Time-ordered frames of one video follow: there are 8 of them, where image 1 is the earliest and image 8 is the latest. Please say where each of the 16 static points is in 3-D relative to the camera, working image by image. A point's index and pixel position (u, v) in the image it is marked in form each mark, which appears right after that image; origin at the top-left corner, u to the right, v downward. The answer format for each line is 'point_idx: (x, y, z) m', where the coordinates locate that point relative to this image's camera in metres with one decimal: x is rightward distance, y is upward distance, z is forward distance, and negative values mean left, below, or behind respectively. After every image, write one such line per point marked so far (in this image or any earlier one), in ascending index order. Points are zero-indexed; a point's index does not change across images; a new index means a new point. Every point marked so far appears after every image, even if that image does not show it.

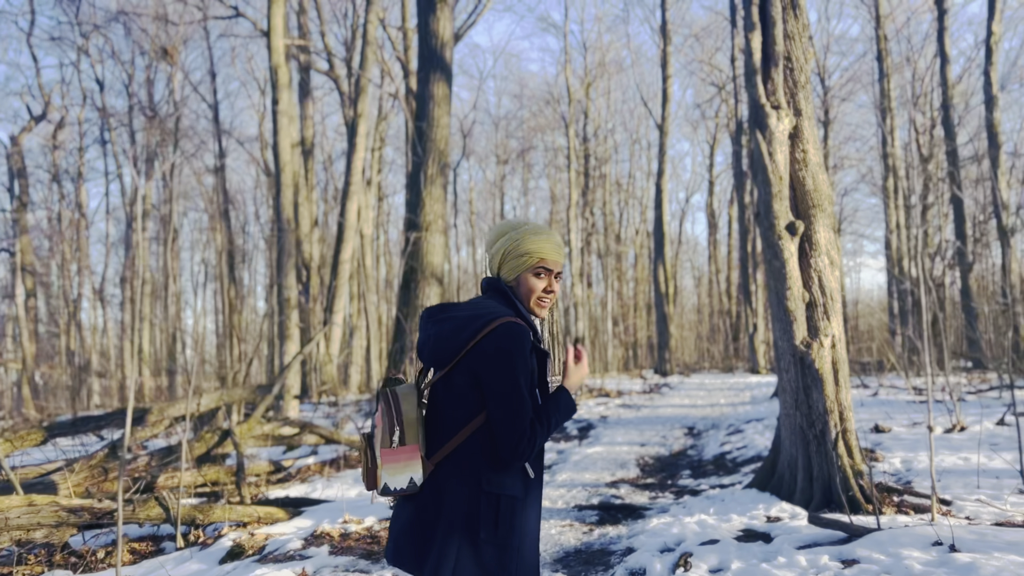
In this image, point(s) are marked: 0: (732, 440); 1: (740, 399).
0: (+1.7, -1.1, +6.5) m
1: (+2.5, -1.2, +9.5) m
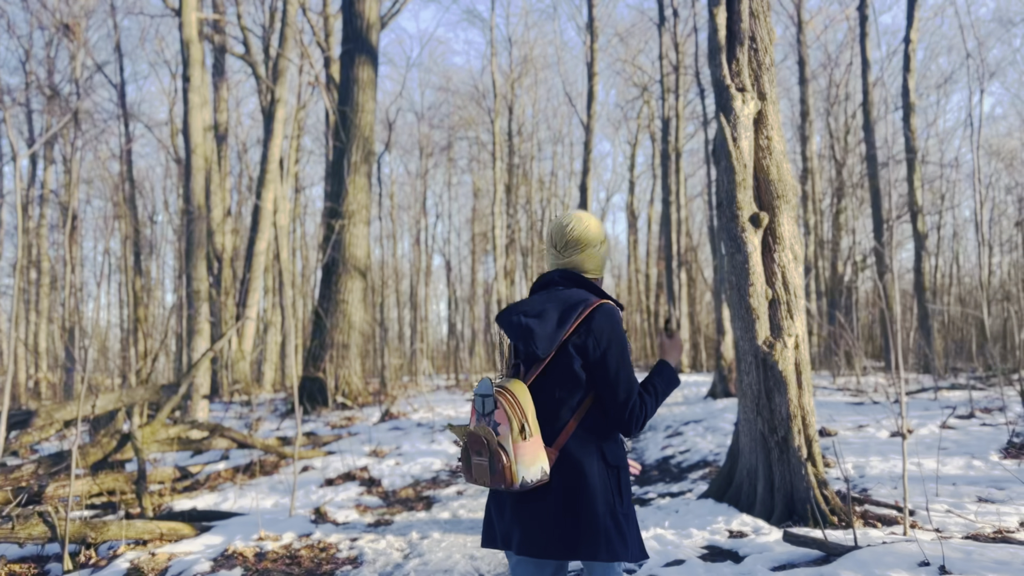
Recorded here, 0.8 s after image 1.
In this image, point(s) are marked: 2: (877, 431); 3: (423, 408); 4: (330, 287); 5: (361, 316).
0: (+1.2, -1.1, +6.2) m
1: (+1.8, -1.2, +9.3) m
2: (+2.4, -0.9, +5.6) m
3: (-0.9, -1.2, +9.0) m
4: (-2.2, 0.0, +10.4) m
5: (-1.9, -0.4, +10.6) m
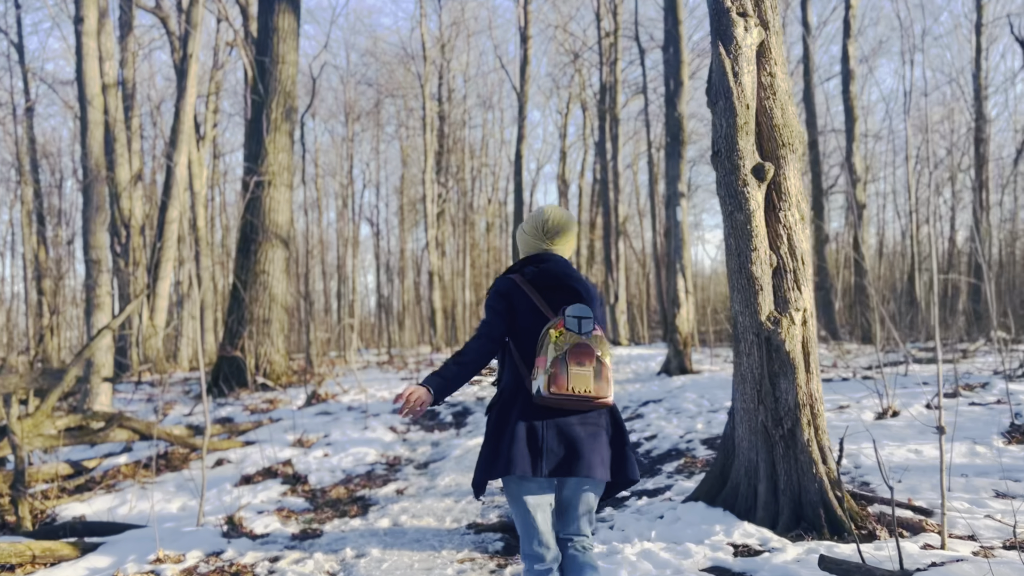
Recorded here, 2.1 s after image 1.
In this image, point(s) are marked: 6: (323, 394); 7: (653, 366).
0: (+0.8, -0.9, +5.6) m
1: (+1.1, -0.9, +8.7) m
2: (+2.1, -0.7, +5.1) m
3: (-1.5, -0.9, +8.2) m
4: (-2.9, +0.4, +9.5) m
5: (-2.6, 0.0, +9.7) m
6: (-1.7, -1.0, +7.7) m
7: (+1.5, -0.8, +9.1) m
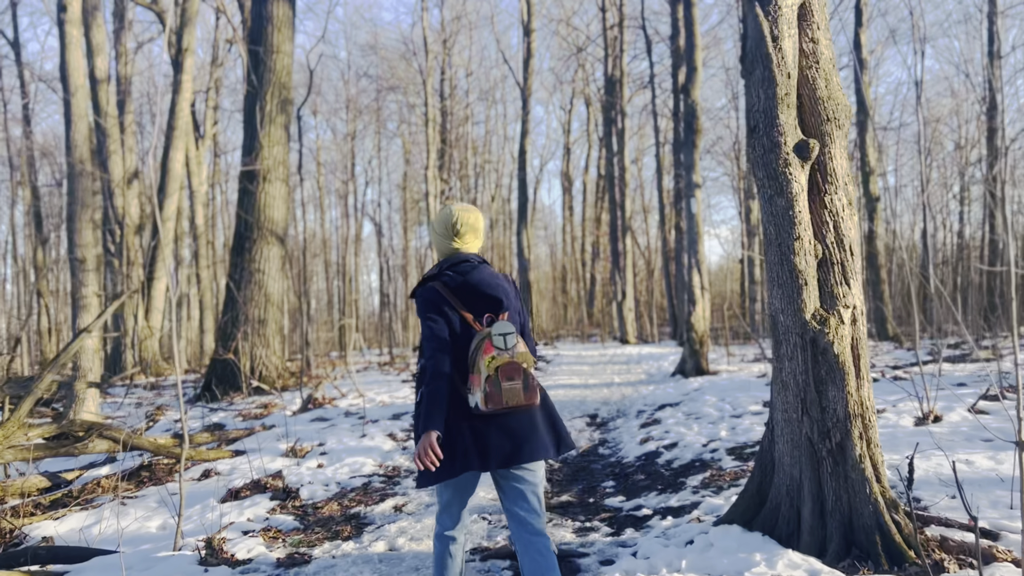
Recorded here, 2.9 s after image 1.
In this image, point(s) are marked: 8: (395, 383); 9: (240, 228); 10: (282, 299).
0: (+0.9, -0.9, +5.2) m
1: (+1.2, -0.8, +8.3) m
2: (+2.1, -0.7, +4.7) m
3: (-1.5, -0.9, +7.8) m
4: (-2.9, +0.4, +9.1) m
5: (-2.5, 0.0, +9.3) m
6: (-1.7, -1.0, +7.4) m
7: (+1.6, -0.8, +8.7) m
8: (-1.2, -0.9, +8.5) m
9: (-2.9, +0.6, +9.2) m
10: (-2.5, -0.1, +9.3) m
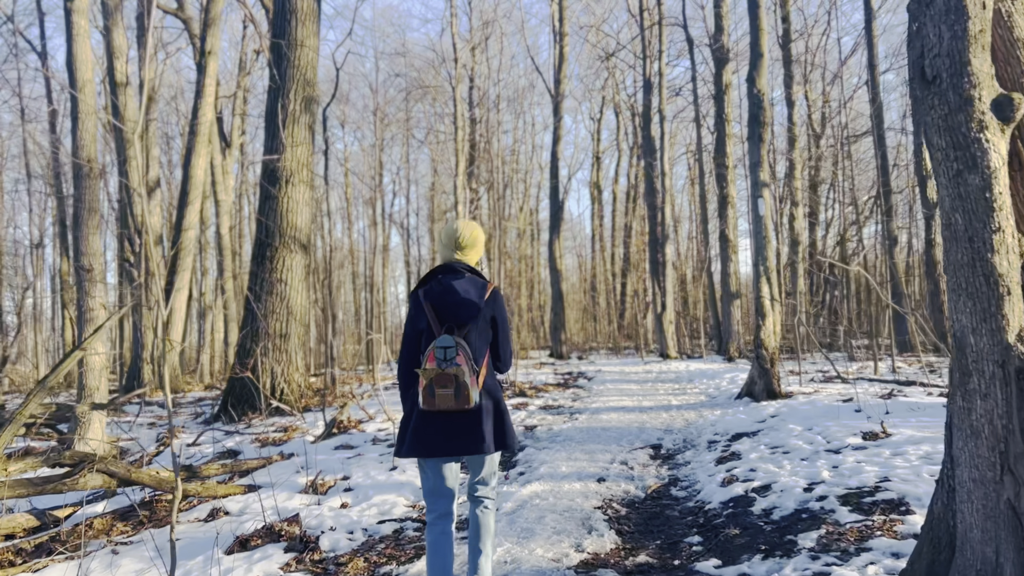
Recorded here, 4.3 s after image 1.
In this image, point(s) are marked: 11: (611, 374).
0: (+1.2, -0.9, +4.4) m
1: (+1.6, -0.9, +7.5) m
2: (+2.4, -0.8, +3.8) m
3: (-1.1, -1.0, +7.1) m
4: (-2.5, +0.2, +8.4) m
5: (-2.1, -0.1, +8.6) m
6: (-1.3, -1.1, +6.6) m
7: (+2.0, -0.9, +7.8) m
8: (-0.8, -1.0, +7.7) m
9: (-2.5, +0.5, +8.5) m
10: (-2.1, -0.2, +8.6) m
11: (+1.2, -1.1, +10.8) m
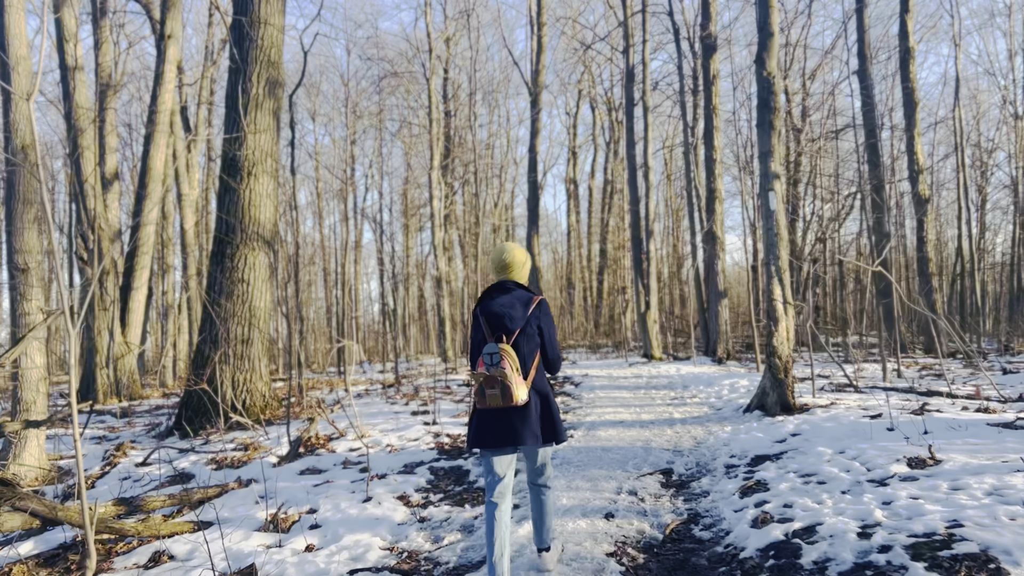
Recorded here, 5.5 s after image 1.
0: (+1.1, -1.0, +3.8) m
1: (+1.5, -0.9, +6.9) m
2: (+2.4, -0.8, +3.3) m
3: (-1.2, -1.0, +6.4) m
4: (-2.6, +0.2, +7.7) m
5: (-2.3, -0.1, +7.9) m
6: (-1.4, -1.1, +5.9) m
7: (+1.8, -0.9, +7.3) m
8: (-0.9, -1.0, +7.0) m
9: (-2.7, +0.5, +7.8) m
10: (-2.2, -0.2, +7.9) m
11: (+1.0, -1.1, +10.2) m
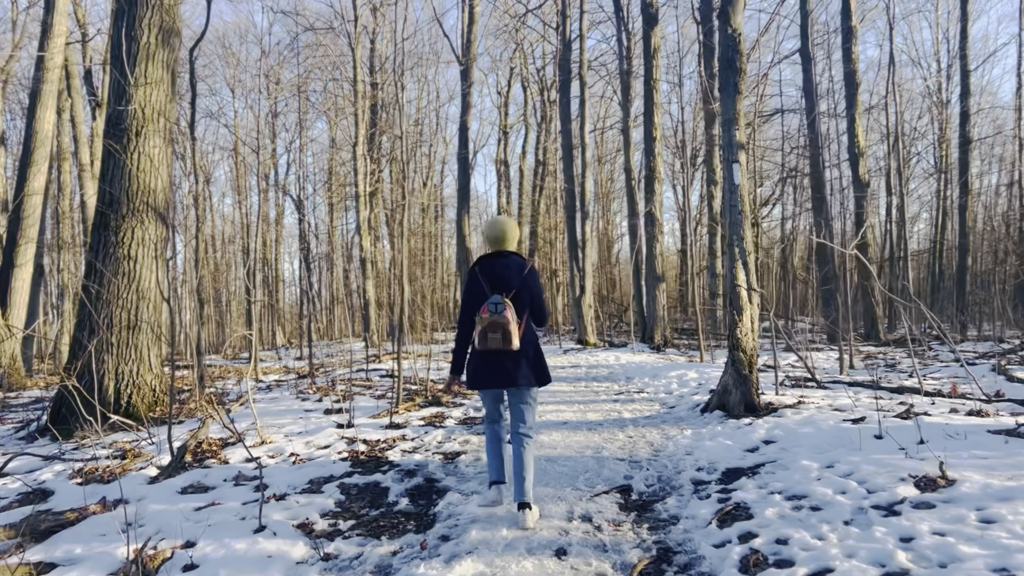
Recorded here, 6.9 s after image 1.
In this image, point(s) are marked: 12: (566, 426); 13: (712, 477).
0: (+0.9, -0.9, +3.1) m
1: (+0.9, -0.8, +6.2) m
2: (+2.2, -0.8, +2.7) m
3: (-1.7, -0.9, +5.5) m
4: (-3.2, +0.4, +6.6) m
5: (-2.9, +0.1, +6.9) m
6: (-1.8, -0.9, +5.0) m
7: (+1.3, -0.8, +6.6) m
8: (-1.4, -0.9, +6.2) m
9: (-3.2, +0.7, +6.7) m
10: (-2.8, -0.1, +6.9) m
11: (+0.2, -0.9, +9.5) m
12: (+0.3, -0.9, +5.3) m
13: (+0.9, -0.9, +3.9) m
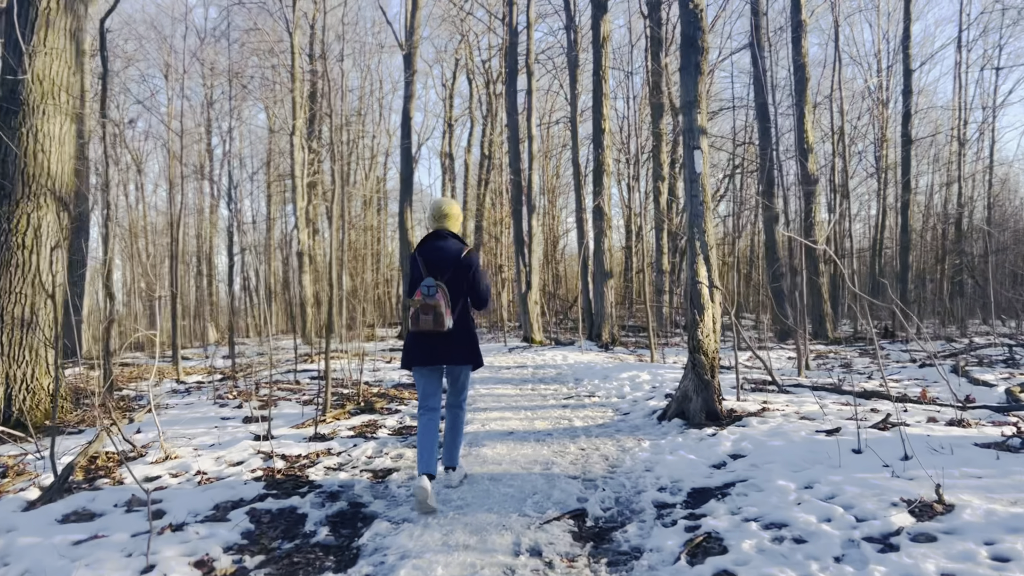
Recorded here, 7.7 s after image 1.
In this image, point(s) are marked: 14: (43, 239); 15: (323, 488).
0: (+0.7, -0.9, +2.7) m
1: (+0.5, -0.8, +5.8) m
2: (+2.0, -0.8, +2.3) m
3: (-2.0, -0.9, +4.9) m
4: (-3.6, +0.5, +5.9) m
5: (-3.3, +0.1, +6.2) m
6: (-2.1, -0.9, +4.4) m
7: (+0.8, -0.8, +6.2) m
8: (-1.8, -0.9, +5.5) m
9: (-3.6, +0.7, +6.0) m
10: (-3.3, 0.0, +6.2) m
11: (-0.4, -0.8, +8.9) m
12: (0.0, -0.8, +4.8) m
13: (+0.7, -0.9, +3.5) m
14: (-3.3, +0.3, +6.0) m
15: (-0.9, -0.9, +3.9) m
